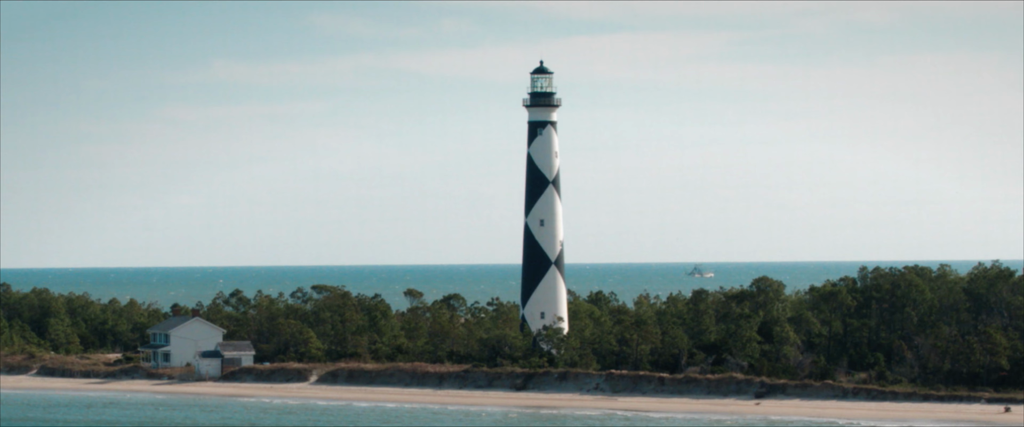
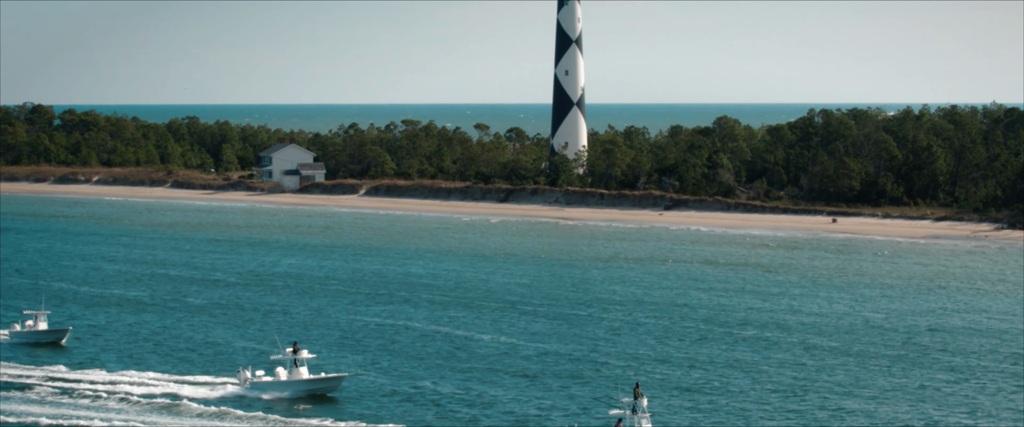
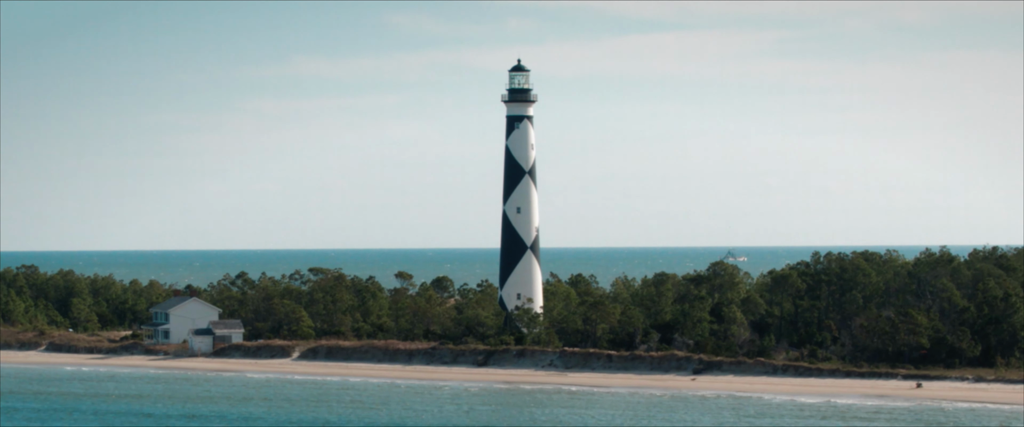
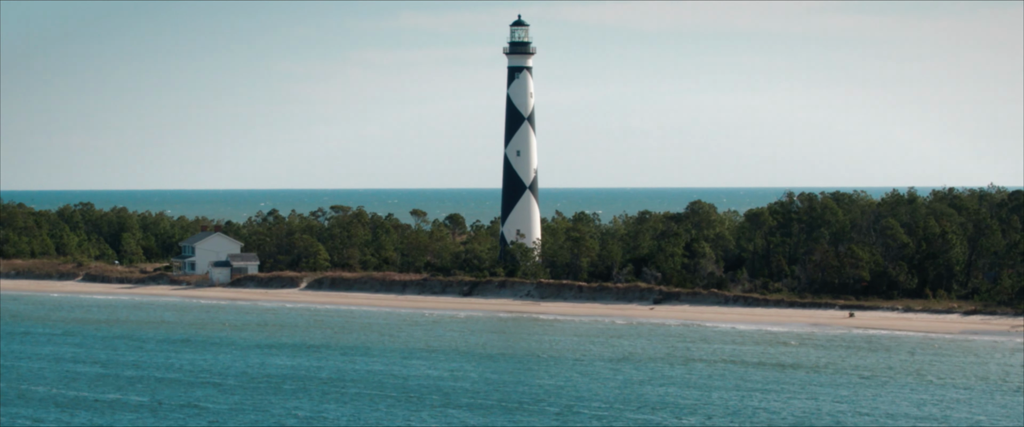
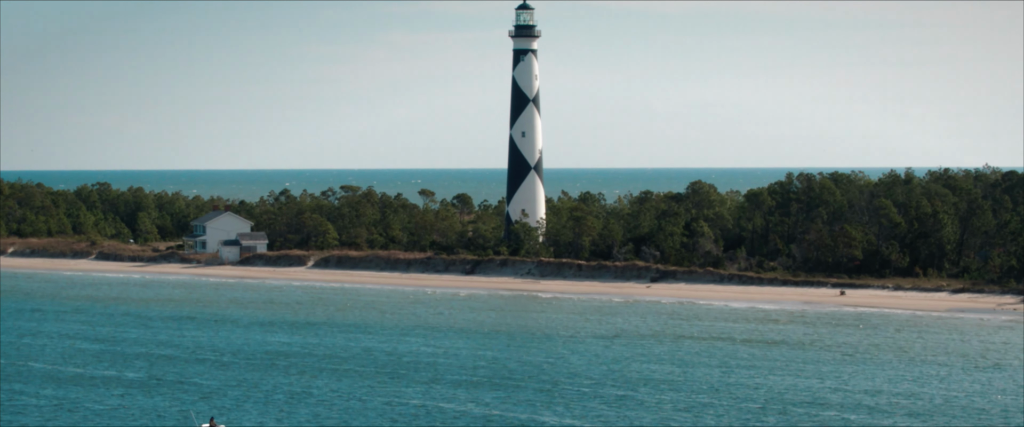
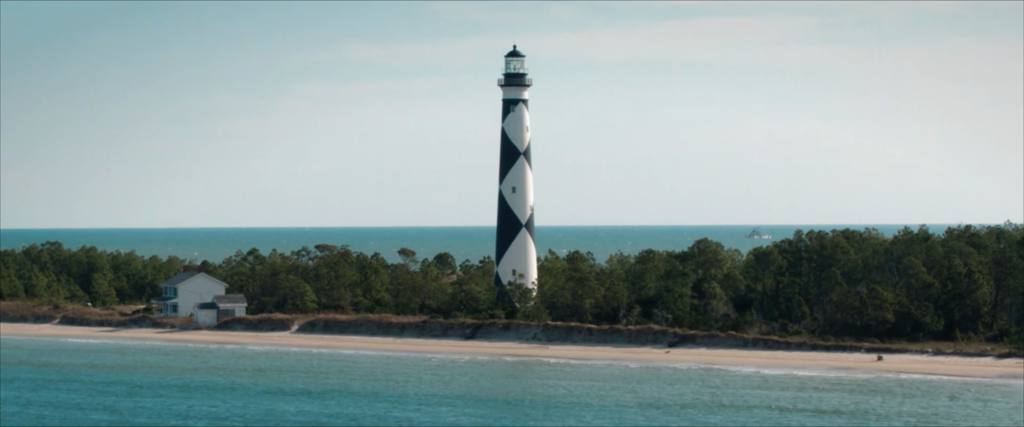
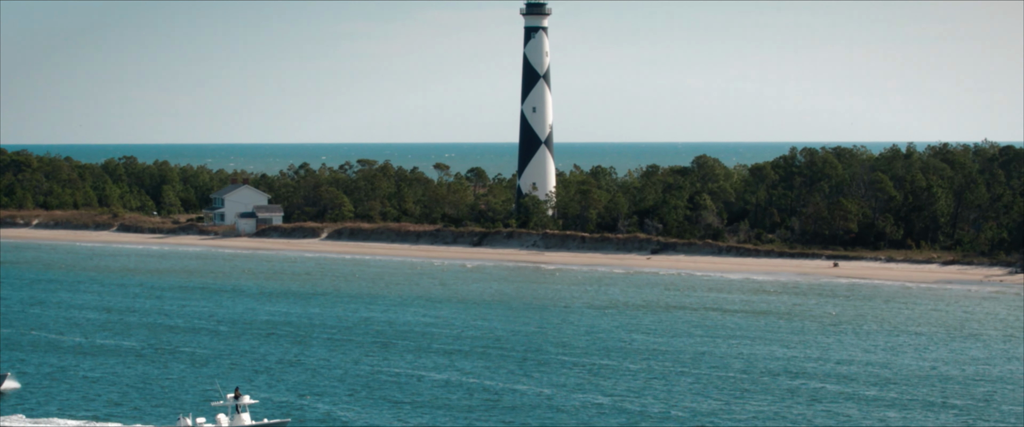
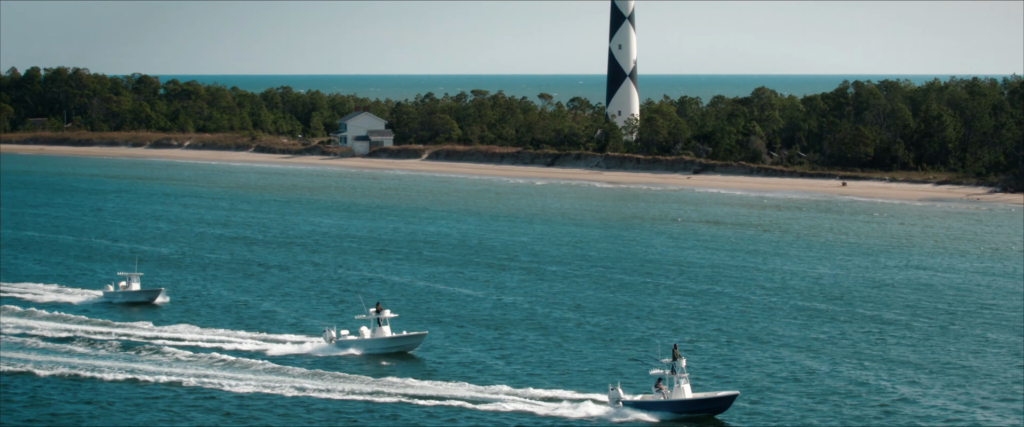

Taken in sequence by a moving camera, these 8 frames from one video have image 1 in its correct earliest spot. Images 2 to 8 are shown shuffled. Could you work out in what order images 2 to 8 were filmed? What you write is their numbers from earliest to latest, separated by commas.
3, 6, 4, 5, 7, 2, 8
